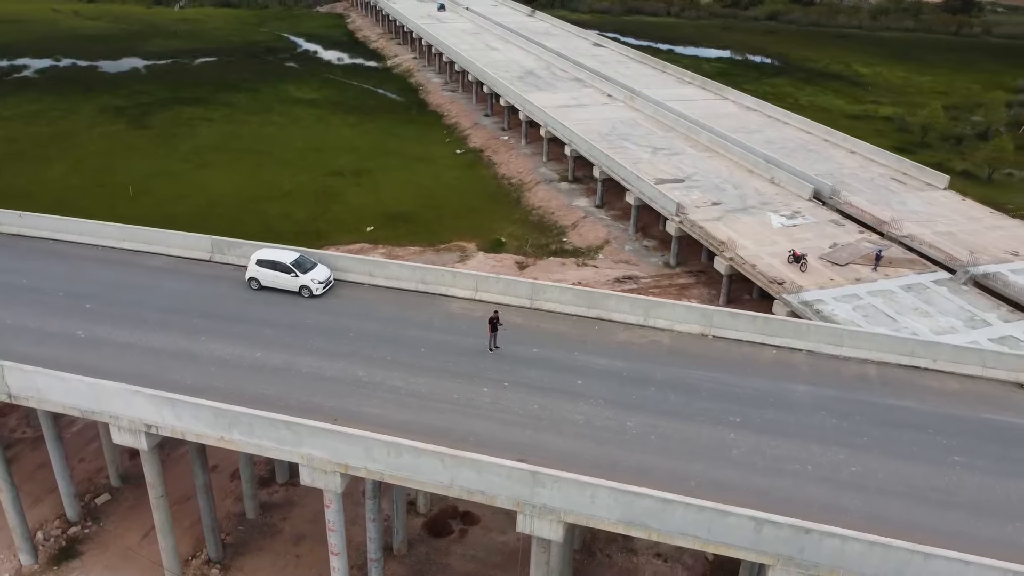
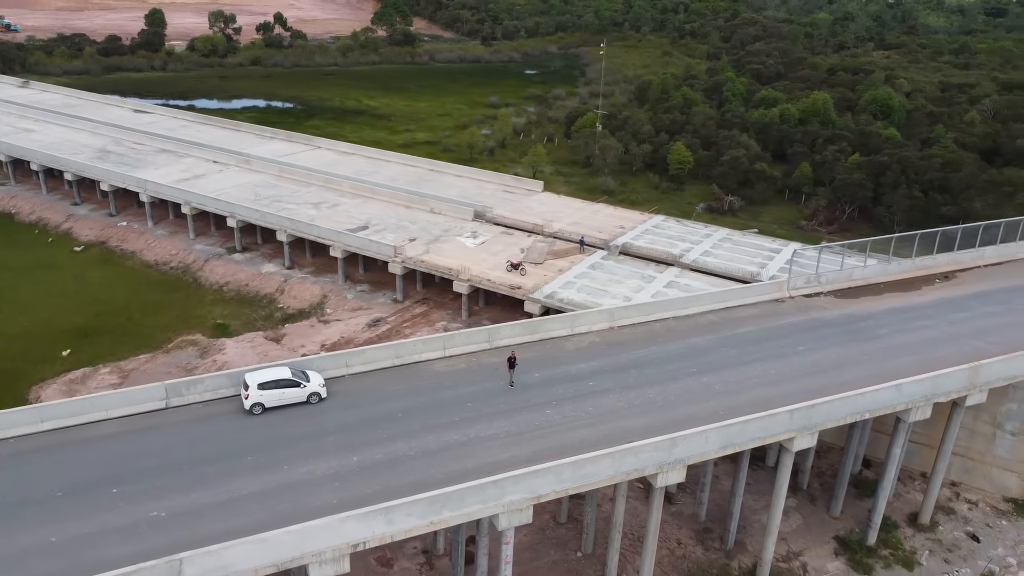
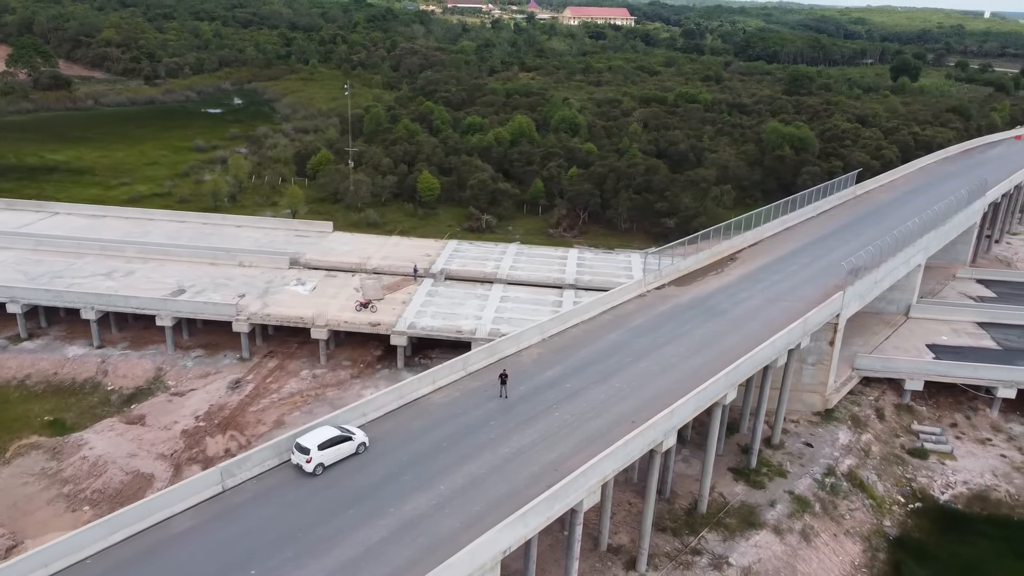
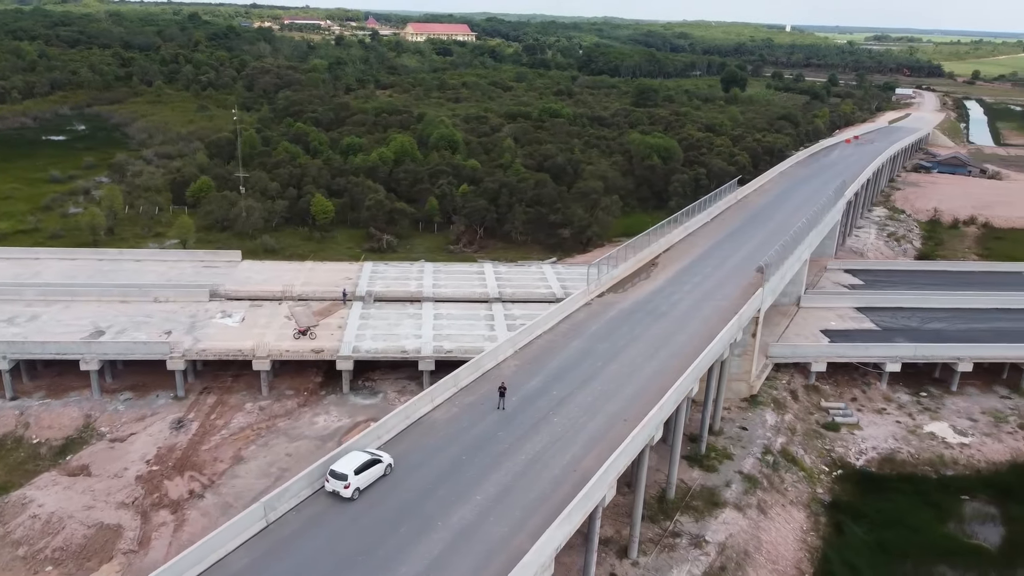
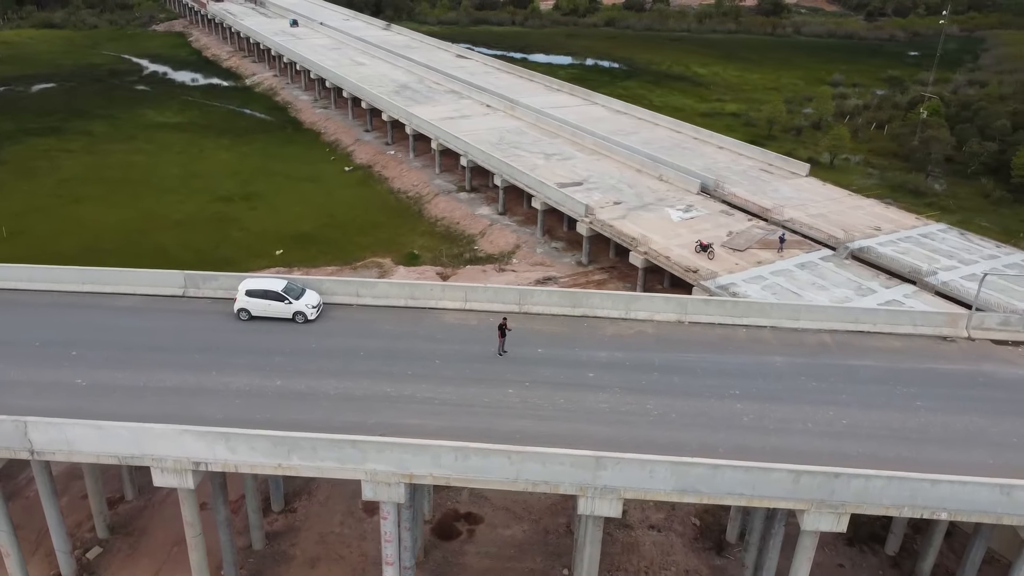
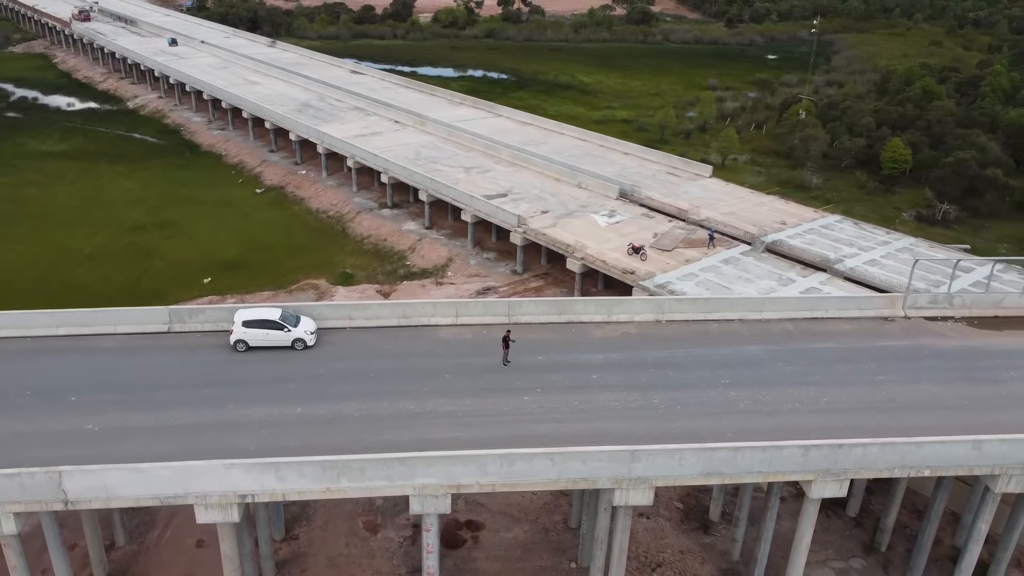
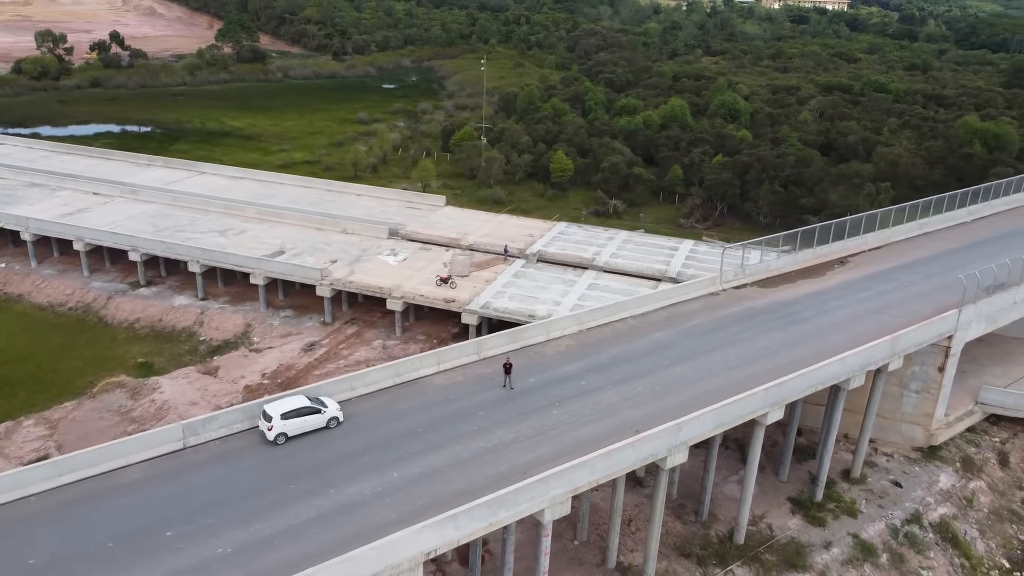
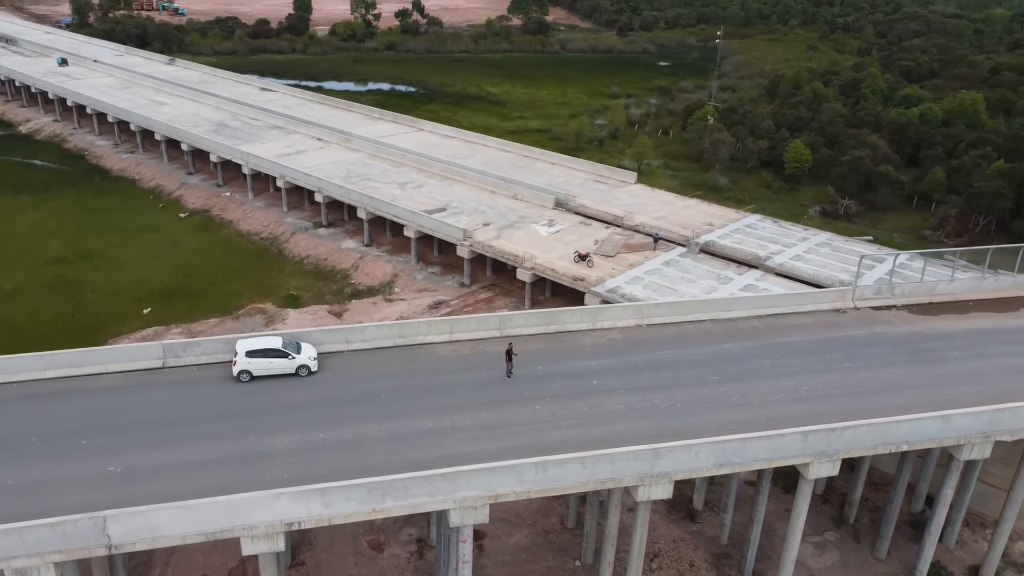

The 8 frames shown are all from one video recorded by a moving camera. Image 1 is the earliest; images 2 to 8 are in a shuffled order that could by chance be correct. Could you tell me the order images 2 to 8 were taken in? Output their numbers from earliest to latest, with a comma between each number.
5, 6, 8, 2, 7, 3, 4
